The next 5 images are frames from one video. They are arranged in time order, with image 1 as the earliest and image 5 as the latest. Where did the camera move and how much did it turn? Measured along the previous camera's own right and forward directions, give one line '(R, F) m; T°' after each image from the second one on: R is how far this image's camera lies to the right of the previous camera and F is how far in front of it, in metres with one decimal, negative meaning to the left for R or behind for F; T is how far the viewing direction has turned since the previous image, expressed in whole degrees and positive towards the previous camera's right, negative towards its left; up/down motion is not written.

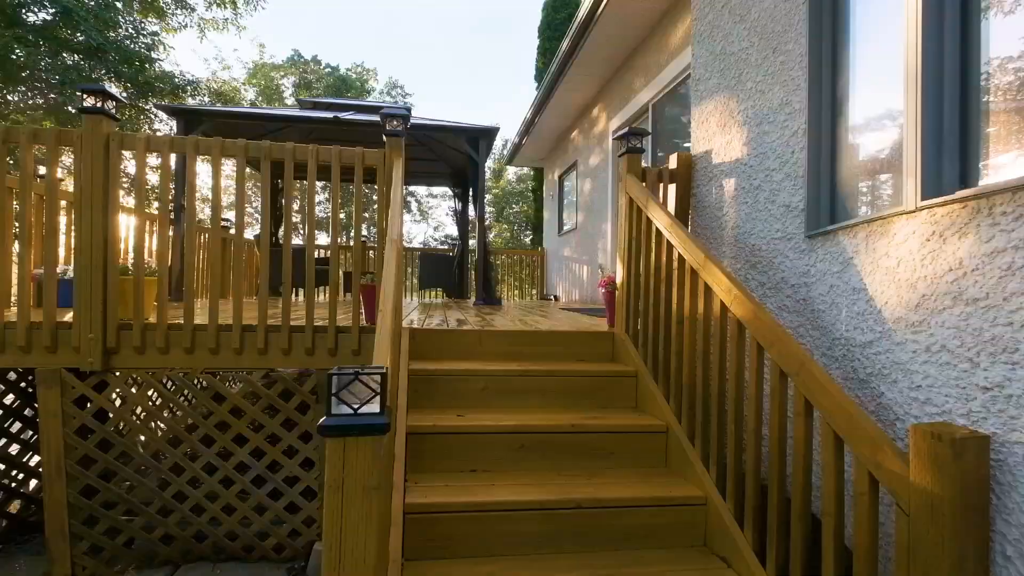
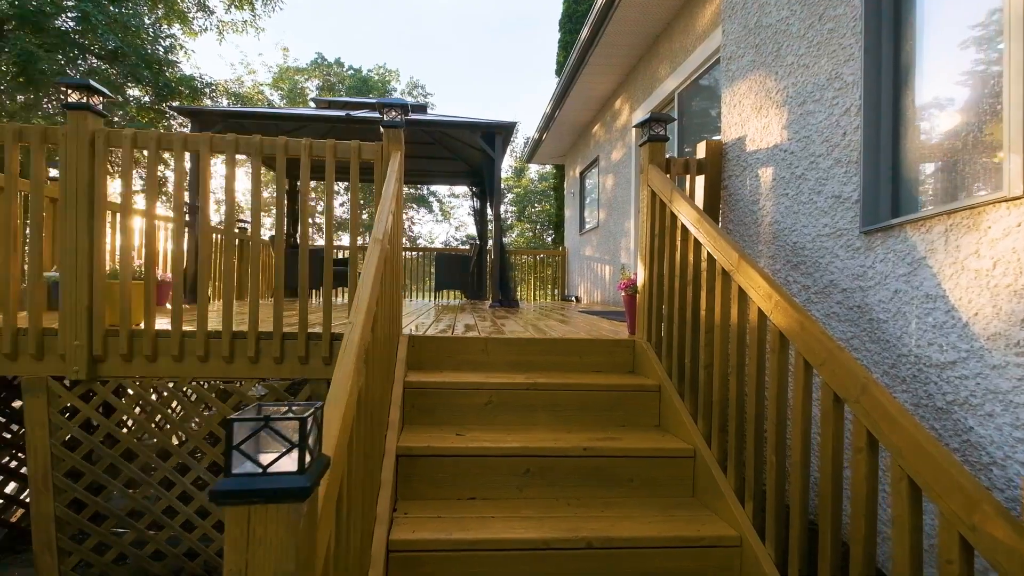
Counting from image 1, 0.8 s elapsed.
(+0.1, +0.2) m; -3°
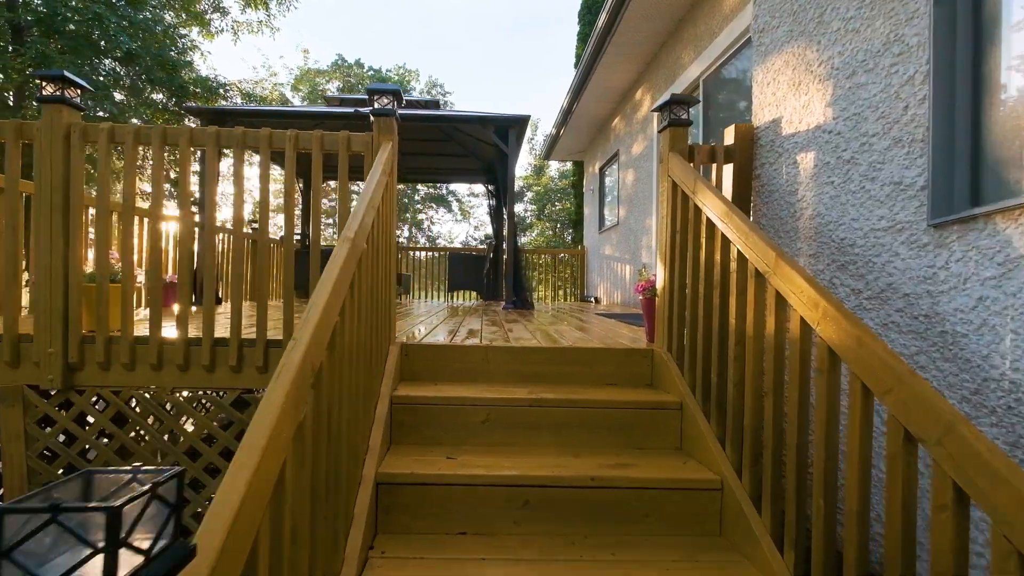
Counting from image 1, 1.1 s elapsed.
(+0.1, +0.2) m; -3°
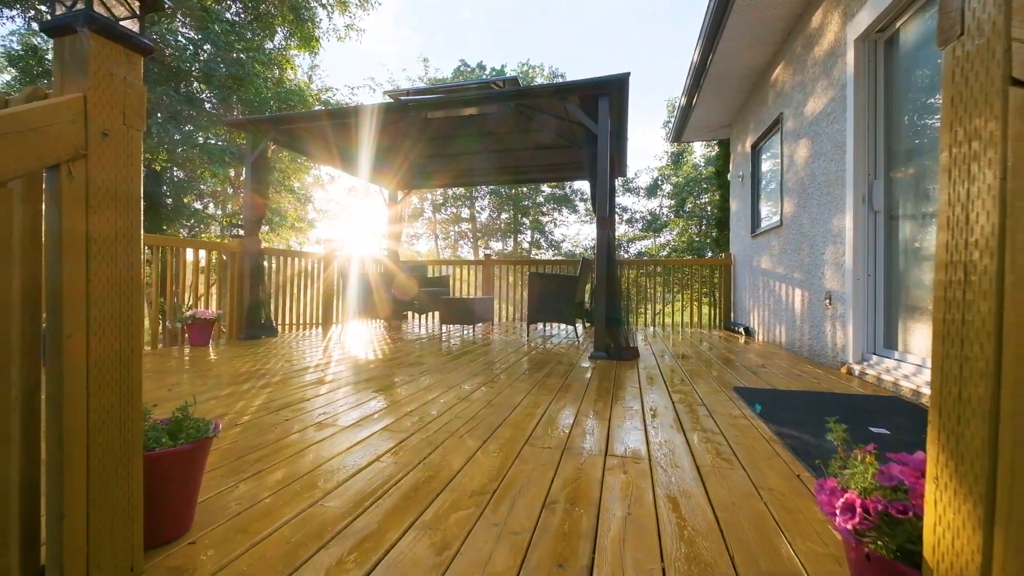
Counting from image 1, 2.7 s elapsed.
(+0.4, +1.7) m; -18°
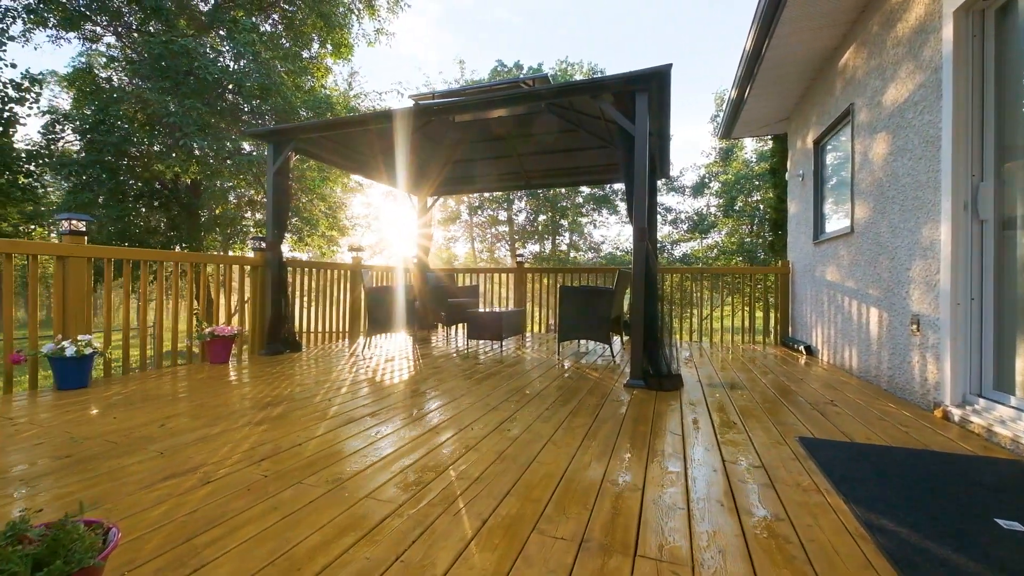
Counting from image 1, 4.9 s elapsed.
(+0.1, +0.4) m; -5°
